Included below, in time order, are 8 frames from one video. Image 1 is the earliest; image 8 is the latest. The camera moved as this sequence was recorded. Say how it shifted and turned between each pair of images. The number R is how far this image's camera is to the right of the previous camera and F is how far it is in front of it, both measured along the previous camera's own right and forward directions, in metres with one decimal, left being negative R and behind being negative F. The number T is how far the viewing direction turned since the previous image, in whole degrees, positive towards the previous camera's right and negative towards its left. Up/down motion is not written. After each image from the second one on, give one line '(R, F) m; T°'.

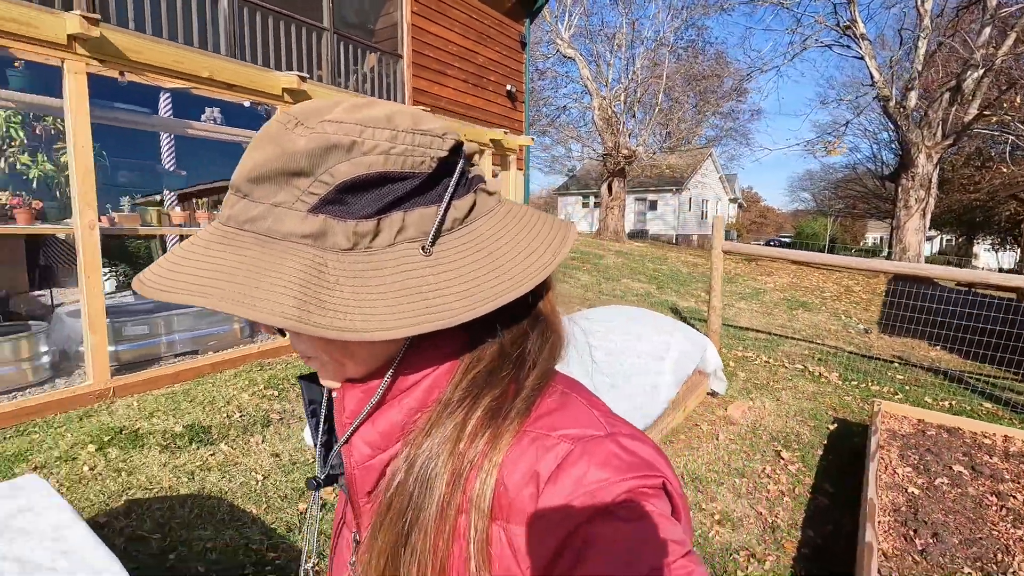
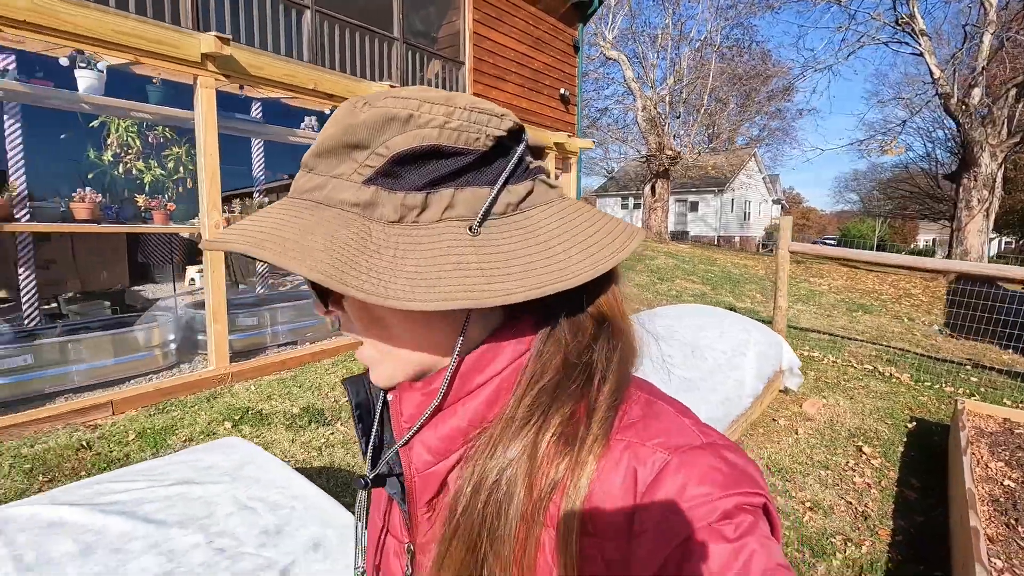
(-0.4, -0.3) m; -4°
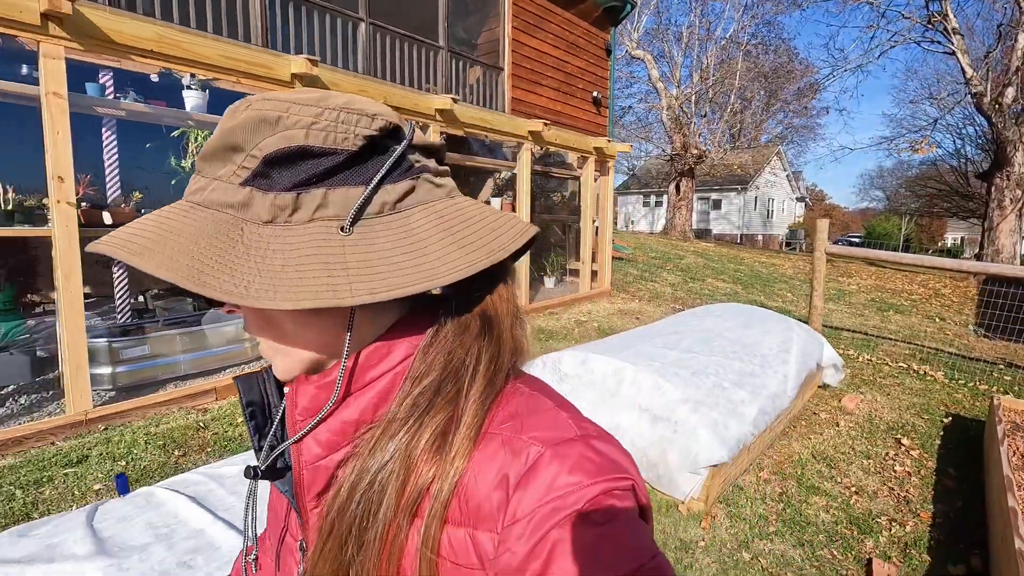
(-0.4, -0.4) m; -2°
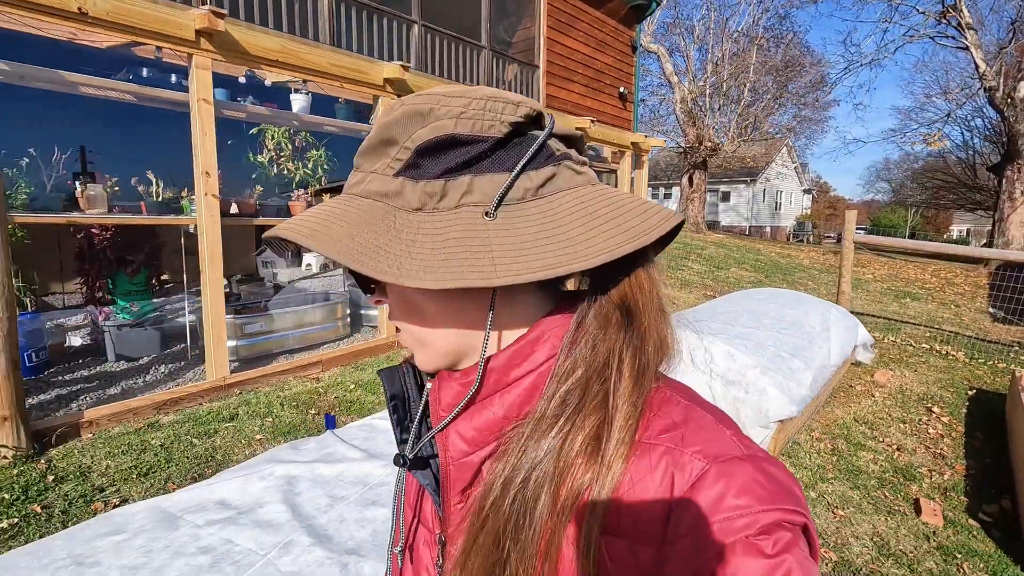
(-0.7, -0.5) m; 0°
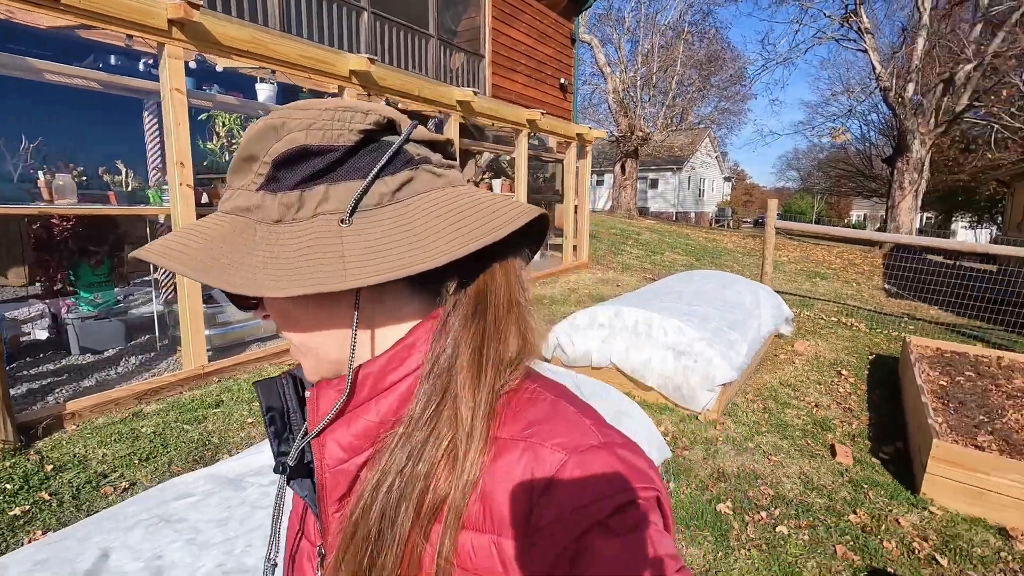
(-0.3, -0.3) m; +7°
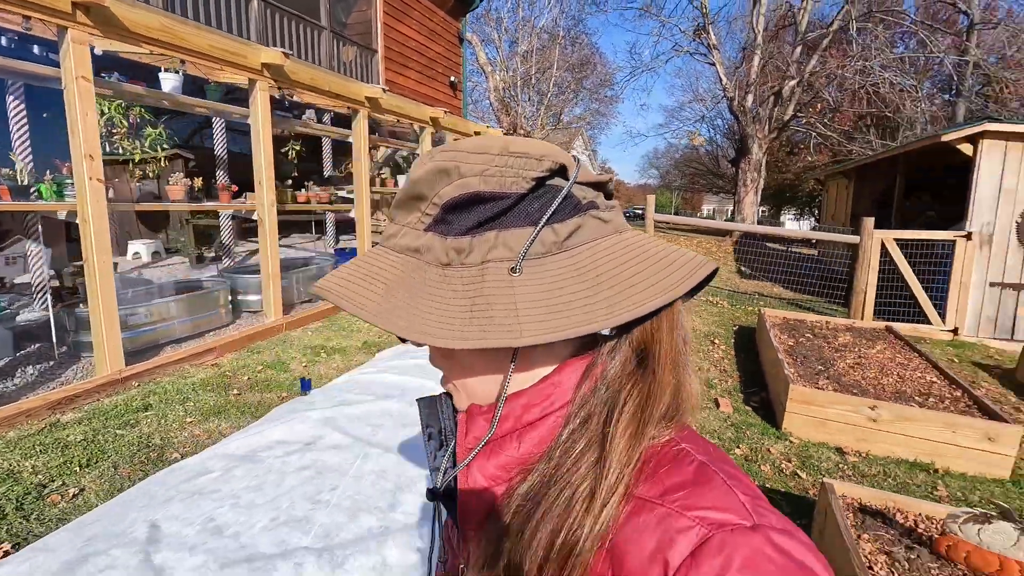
(-0.5, -0.3) m; +13°
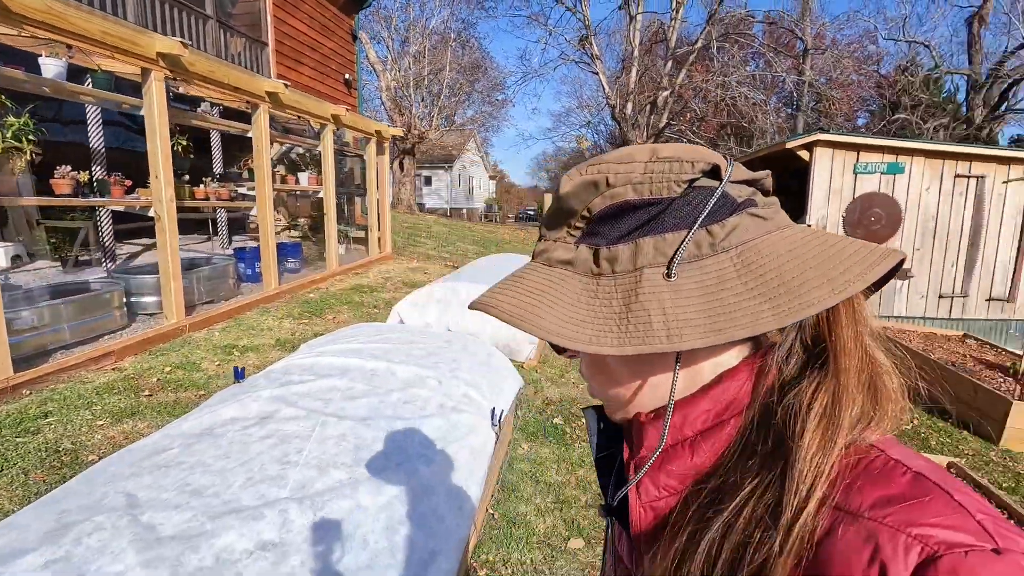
(-0.2, -0.3) m; +11°
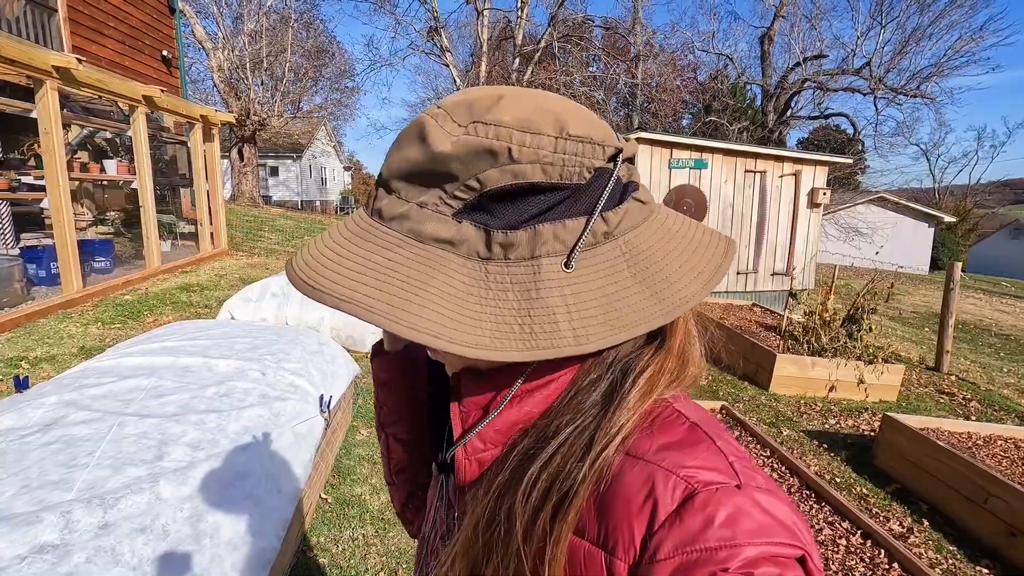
(+0.2, -0.2) m; +14°
